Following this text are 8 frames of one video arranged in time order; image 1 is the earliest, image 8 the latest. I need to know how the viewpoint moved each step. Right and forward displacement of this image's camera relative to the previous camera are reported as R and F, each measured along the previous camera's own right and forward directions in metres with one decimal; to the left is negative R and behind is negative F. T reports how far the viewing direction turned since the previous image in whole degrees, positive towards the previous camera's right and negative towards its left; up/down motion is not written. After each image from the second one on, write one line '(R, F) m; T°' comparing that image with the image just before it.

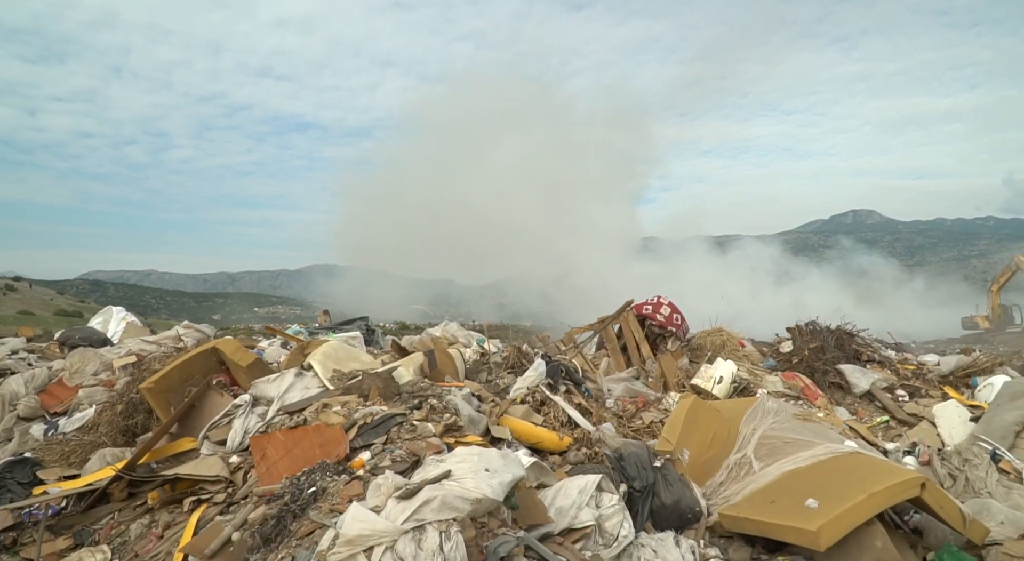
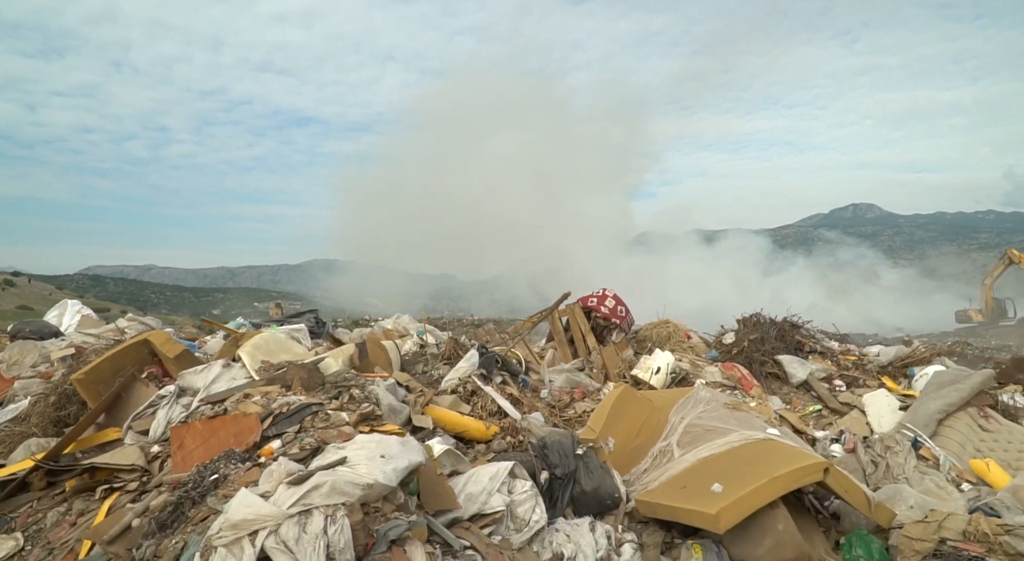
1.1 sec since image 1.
(+0.5, -0.1) m; 0°
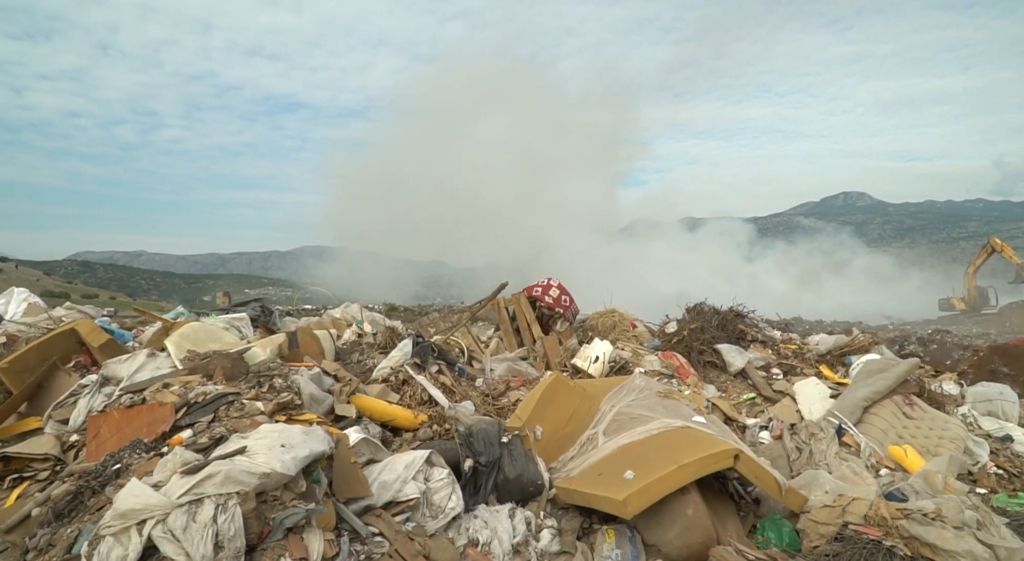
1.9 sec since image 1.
(+0.4, 0.0) m; +1°
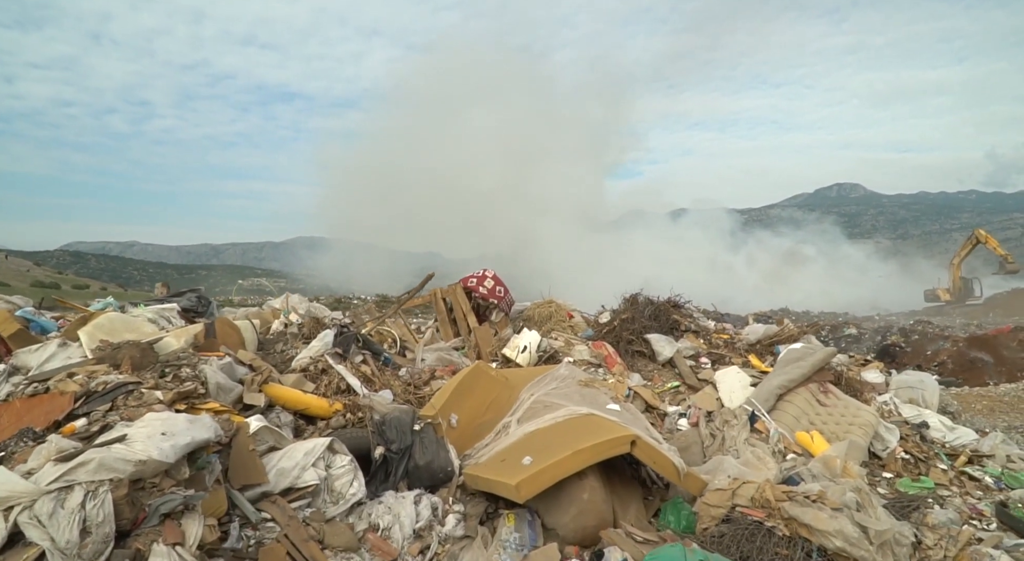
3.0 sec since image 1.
(+0.5, 0.0) m; +1°
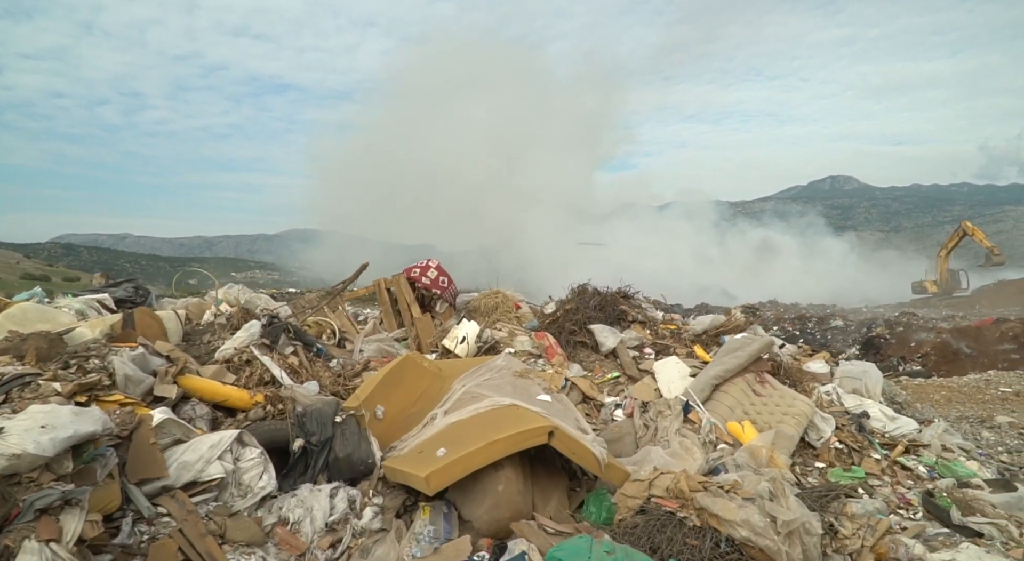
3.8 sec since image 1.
(+0.5, +0.1) m; +1°
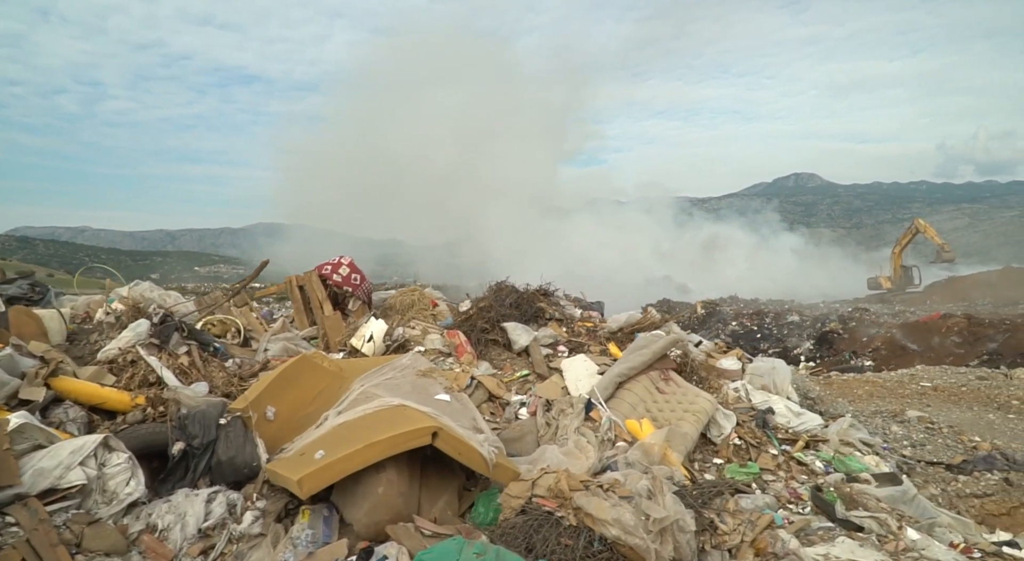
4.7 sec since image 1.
(+0.5, 0.0) m; +3°
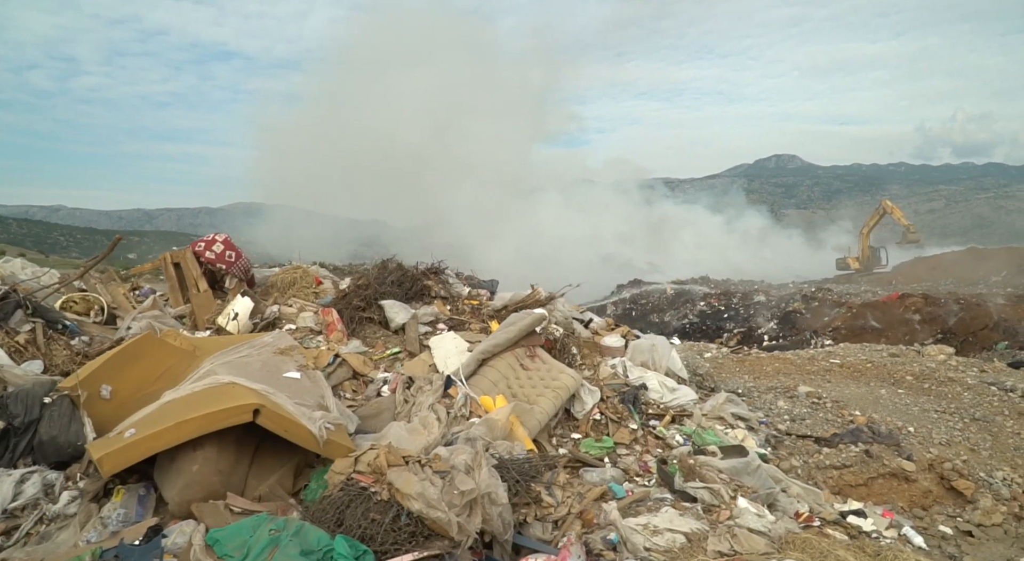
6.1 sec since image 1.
(+0.9, 0.0) m; +2°
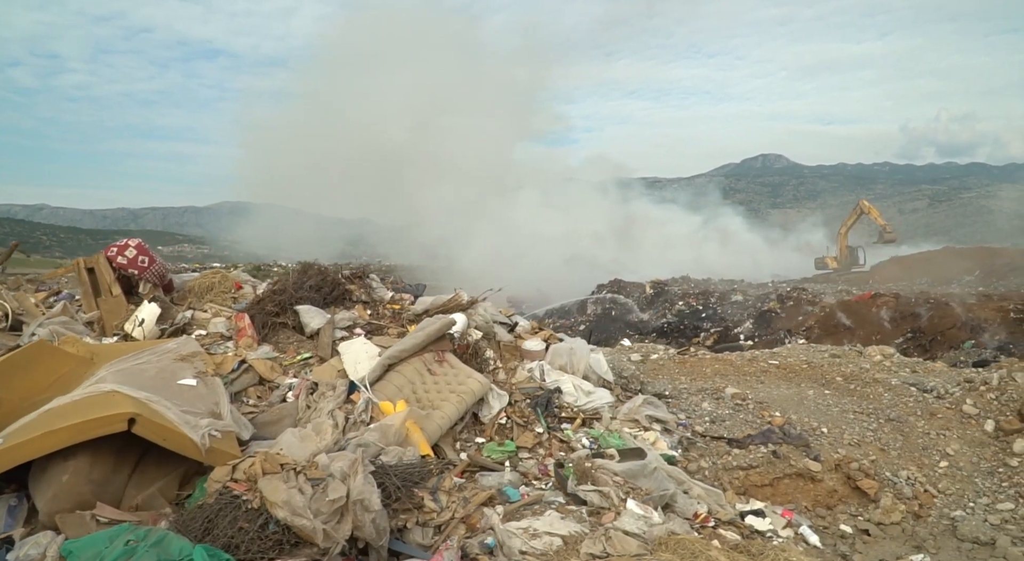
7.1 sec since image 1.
(+0.6, 0.0) m; +1°
